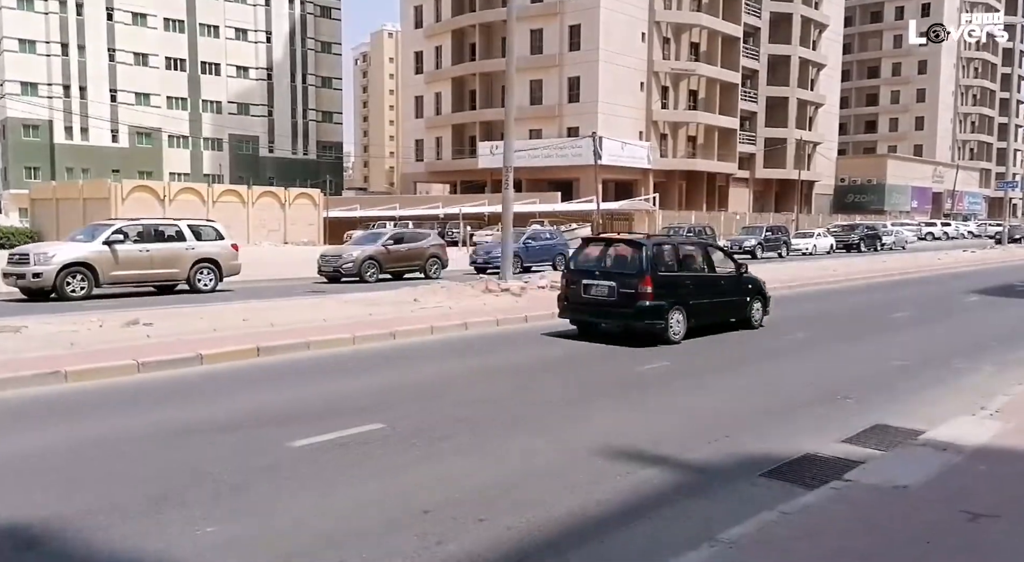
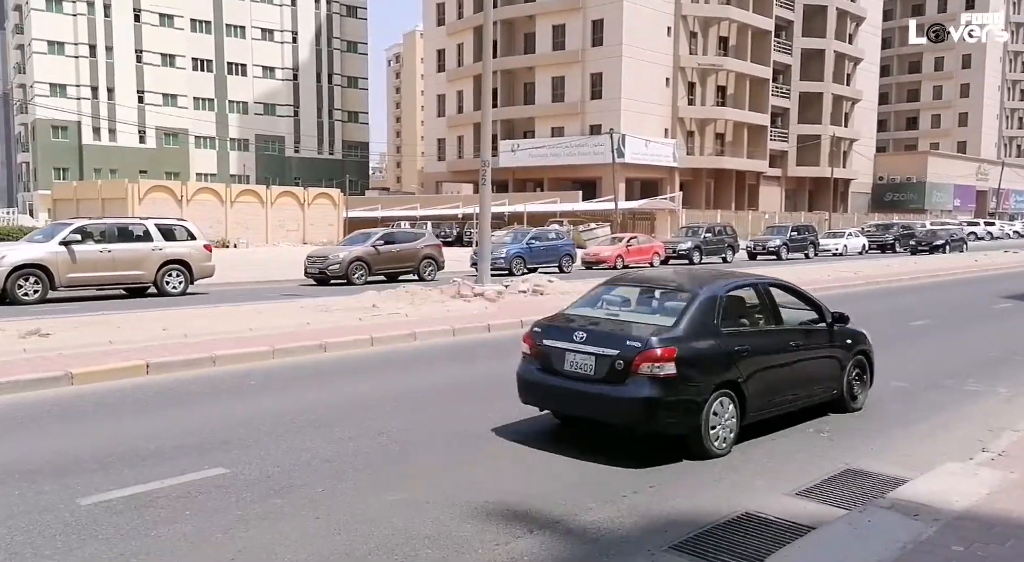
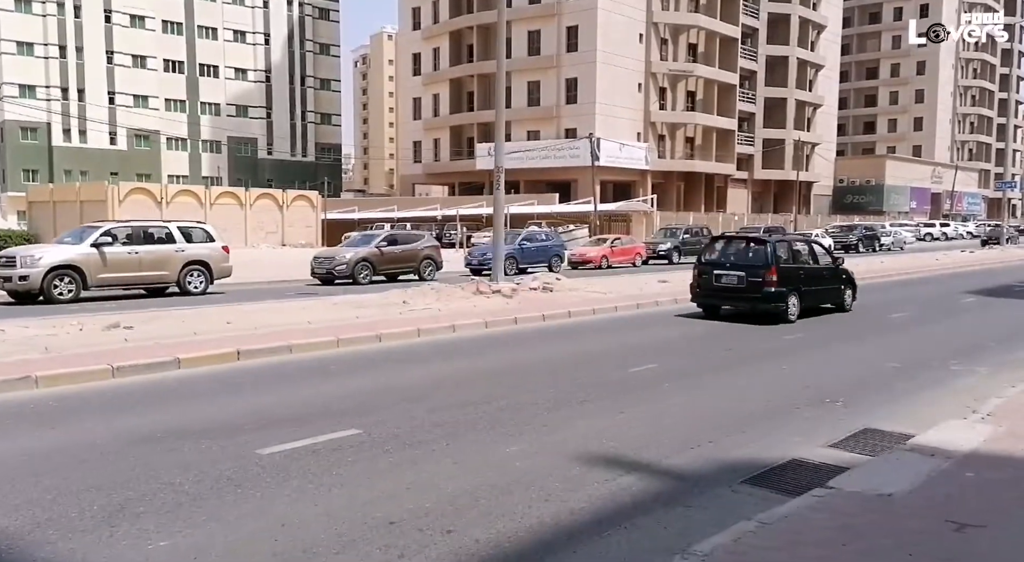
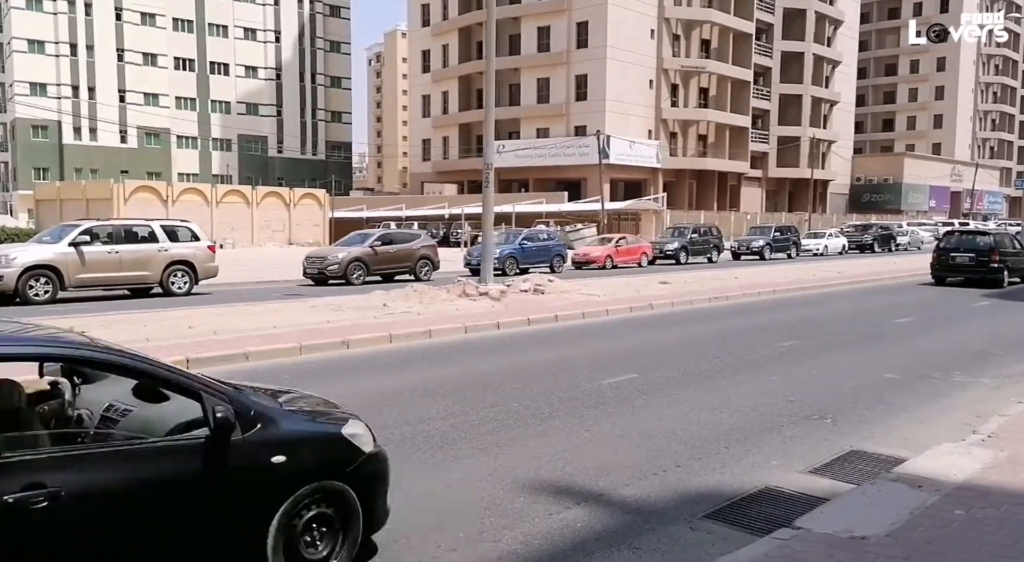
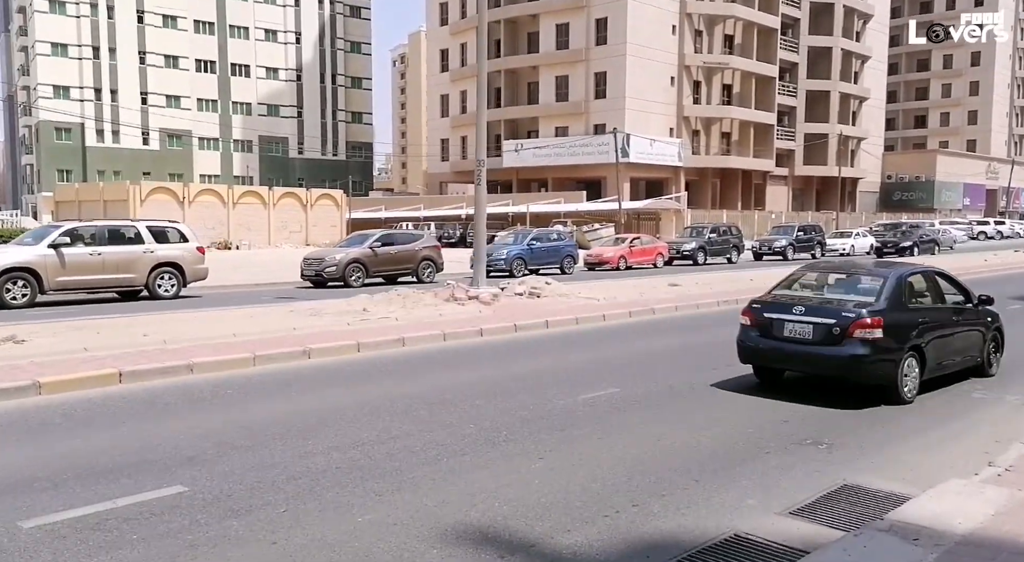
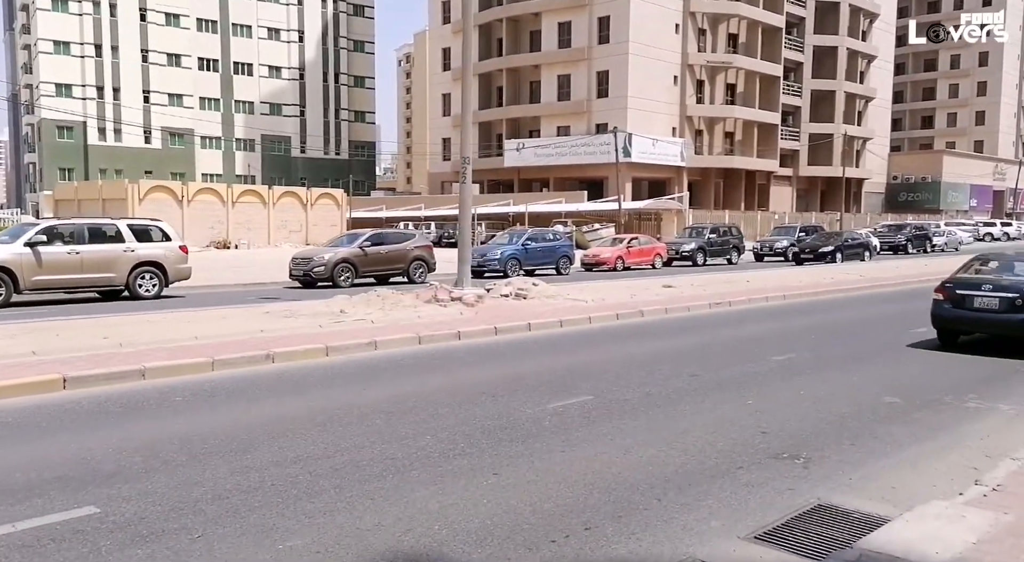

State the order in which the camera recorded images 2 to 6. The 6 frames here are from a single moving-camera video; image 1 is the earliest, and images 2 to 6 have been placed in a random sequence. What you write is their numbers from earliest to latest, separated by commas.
3, 4, 2, 5, 6
